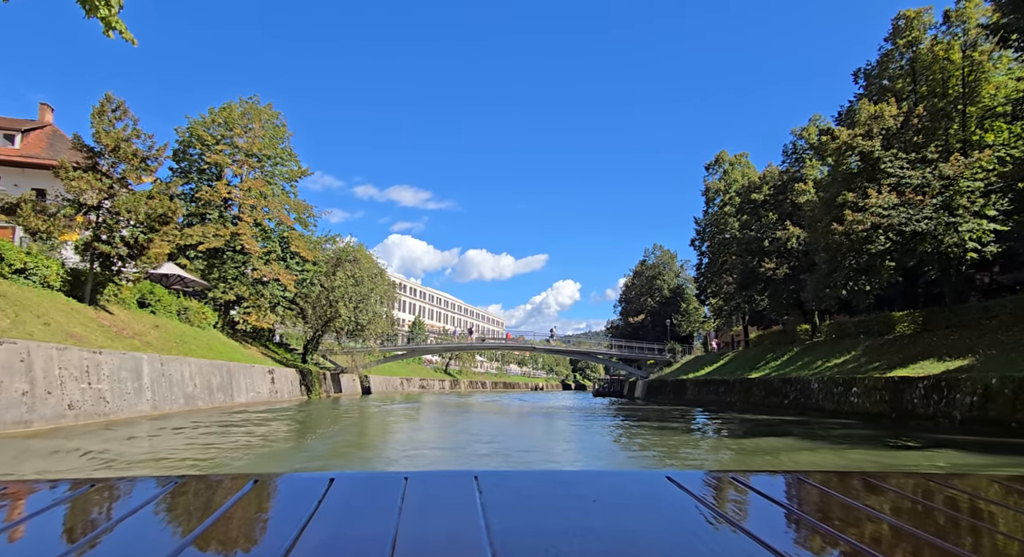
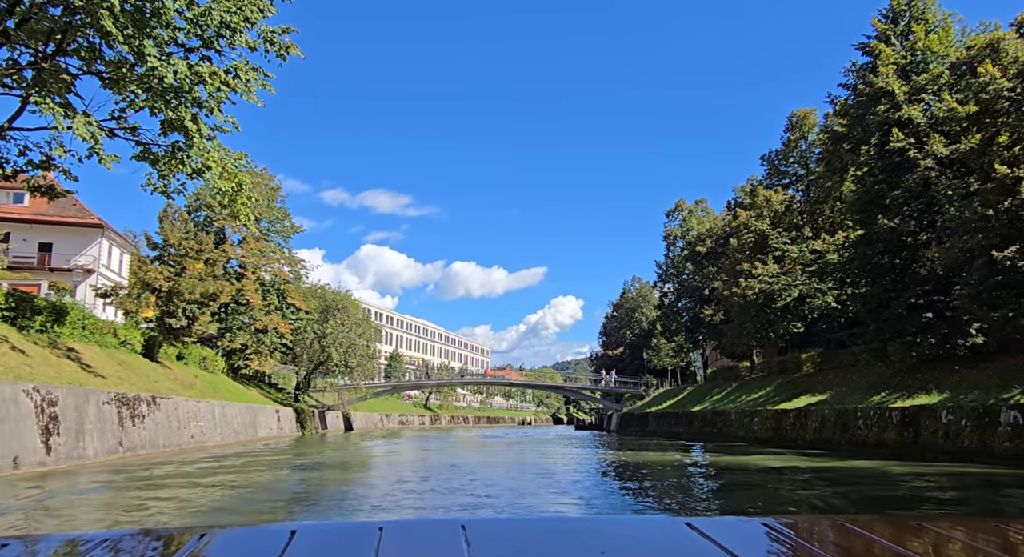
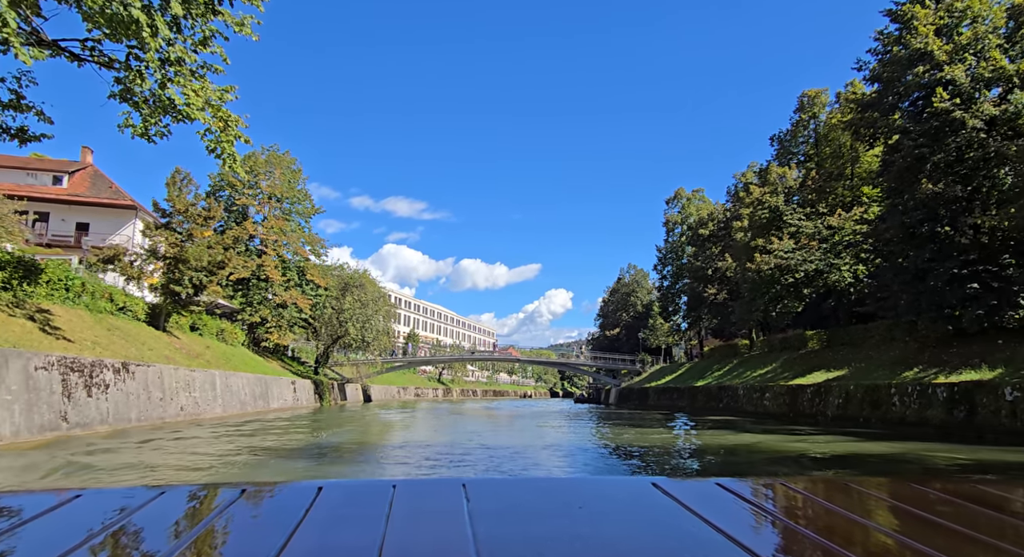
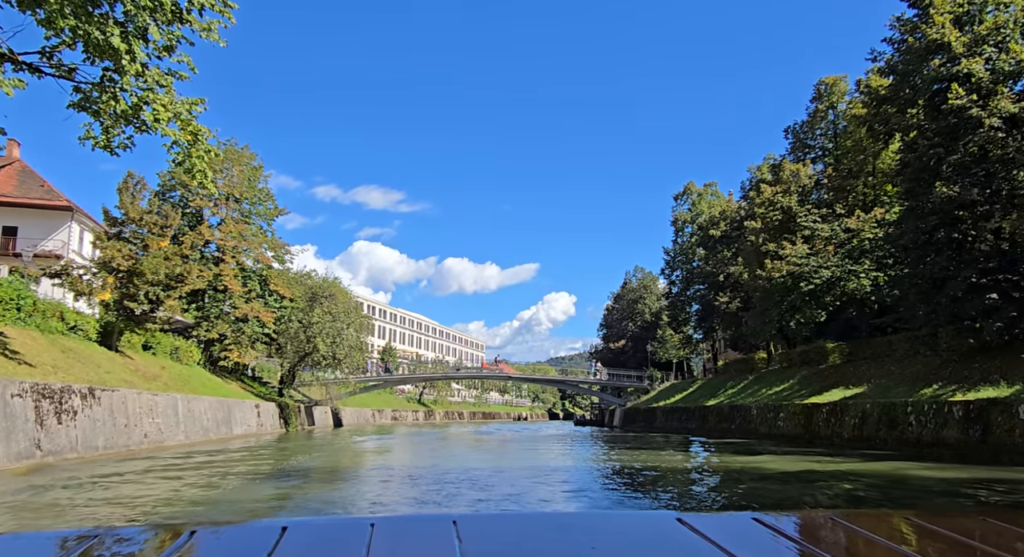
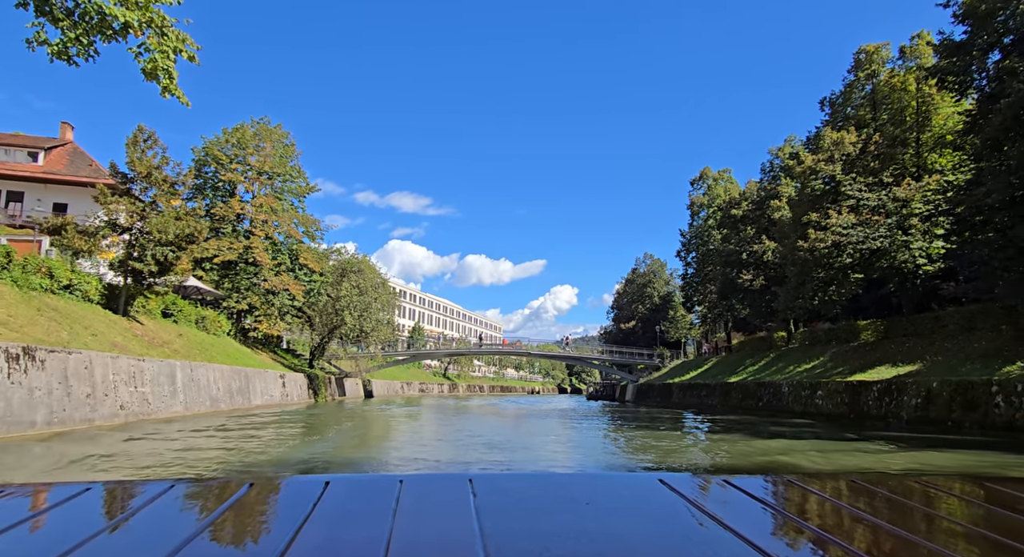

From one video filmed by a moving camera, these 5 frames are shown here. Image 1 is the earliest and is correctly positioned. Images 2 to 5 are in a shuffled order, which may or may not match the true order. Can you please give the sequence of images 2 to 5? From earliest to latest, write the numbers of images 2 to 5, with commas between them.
5, 3, 4, 2
